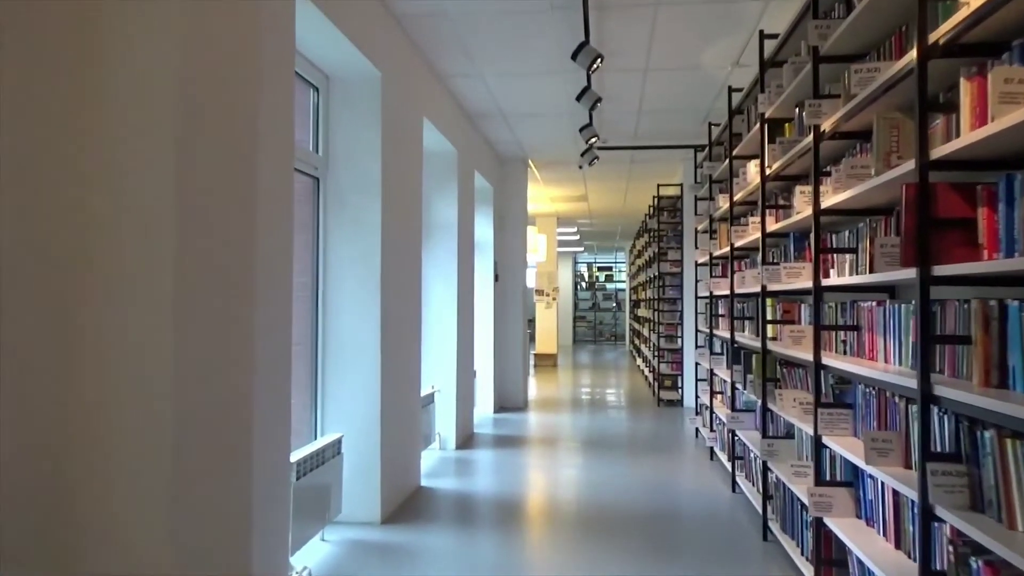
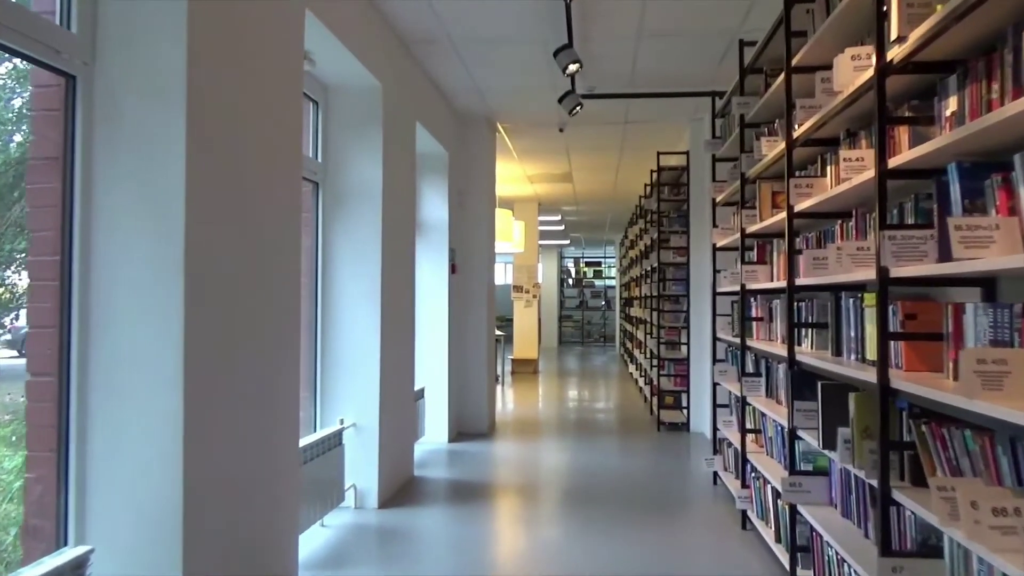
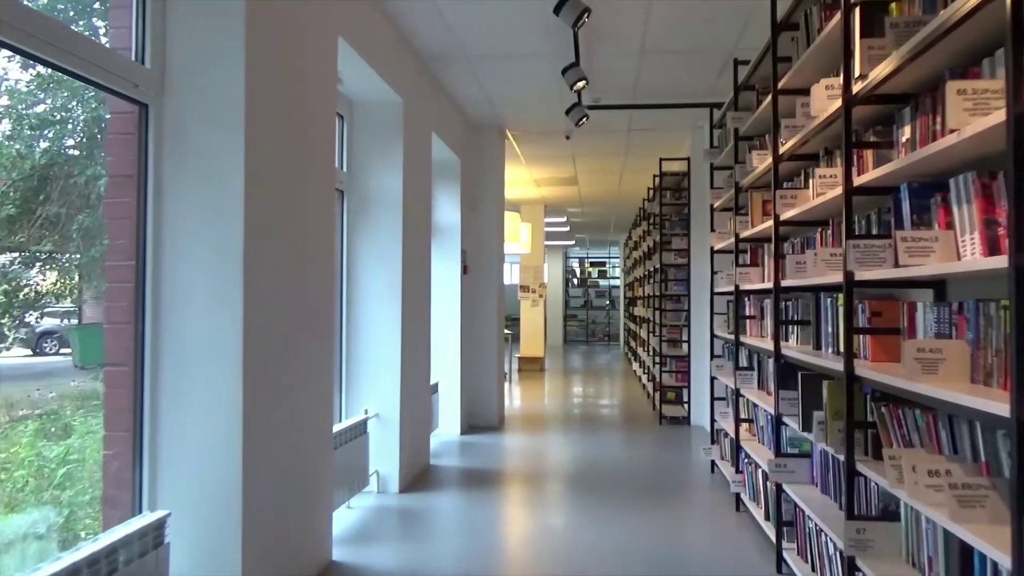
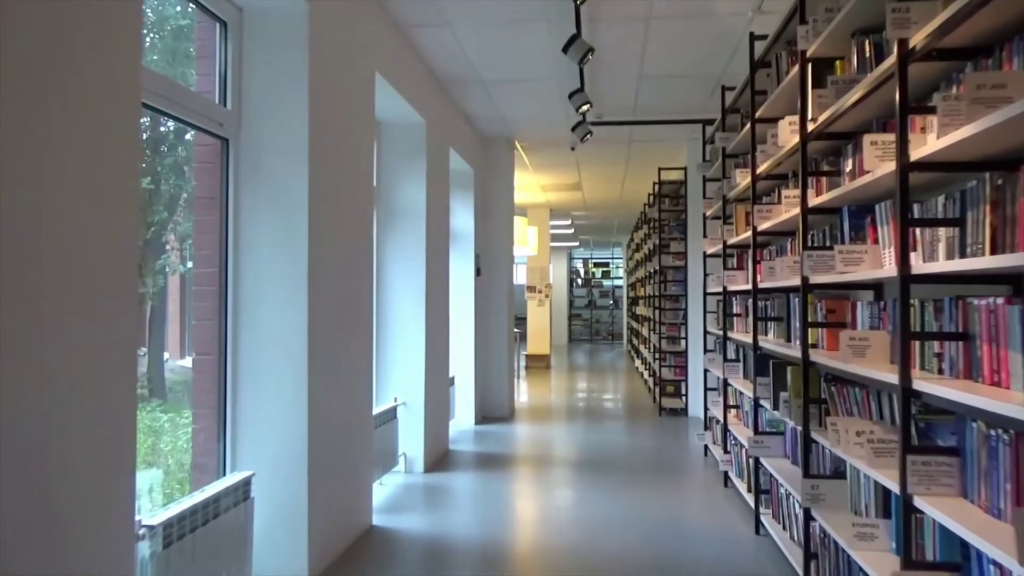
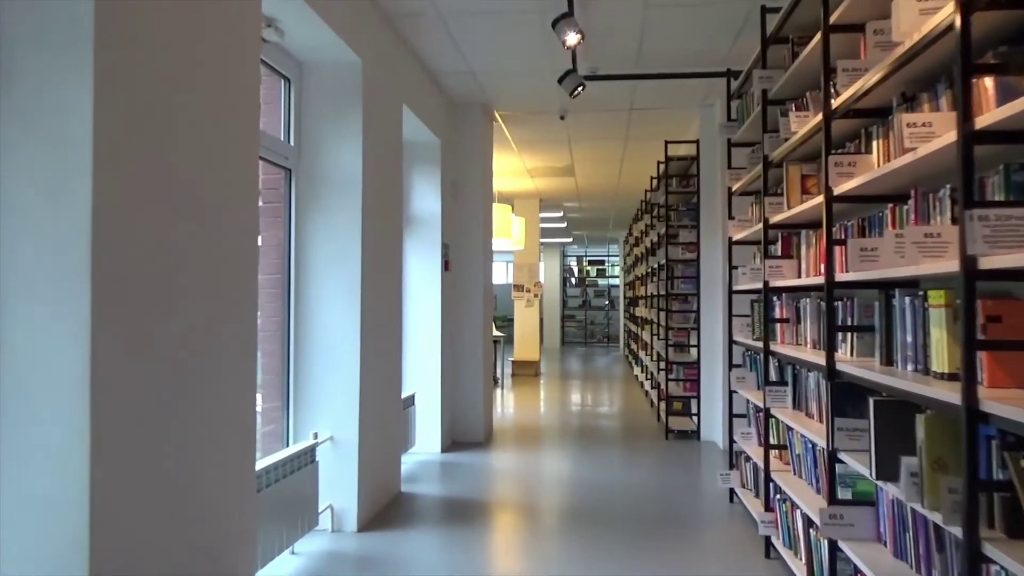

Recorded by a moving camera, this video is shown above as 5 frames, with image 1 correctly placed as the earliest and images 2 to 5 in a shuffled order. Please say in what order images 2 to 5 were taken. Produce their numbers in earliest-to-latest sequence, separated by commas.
4, 3, 2, 5
